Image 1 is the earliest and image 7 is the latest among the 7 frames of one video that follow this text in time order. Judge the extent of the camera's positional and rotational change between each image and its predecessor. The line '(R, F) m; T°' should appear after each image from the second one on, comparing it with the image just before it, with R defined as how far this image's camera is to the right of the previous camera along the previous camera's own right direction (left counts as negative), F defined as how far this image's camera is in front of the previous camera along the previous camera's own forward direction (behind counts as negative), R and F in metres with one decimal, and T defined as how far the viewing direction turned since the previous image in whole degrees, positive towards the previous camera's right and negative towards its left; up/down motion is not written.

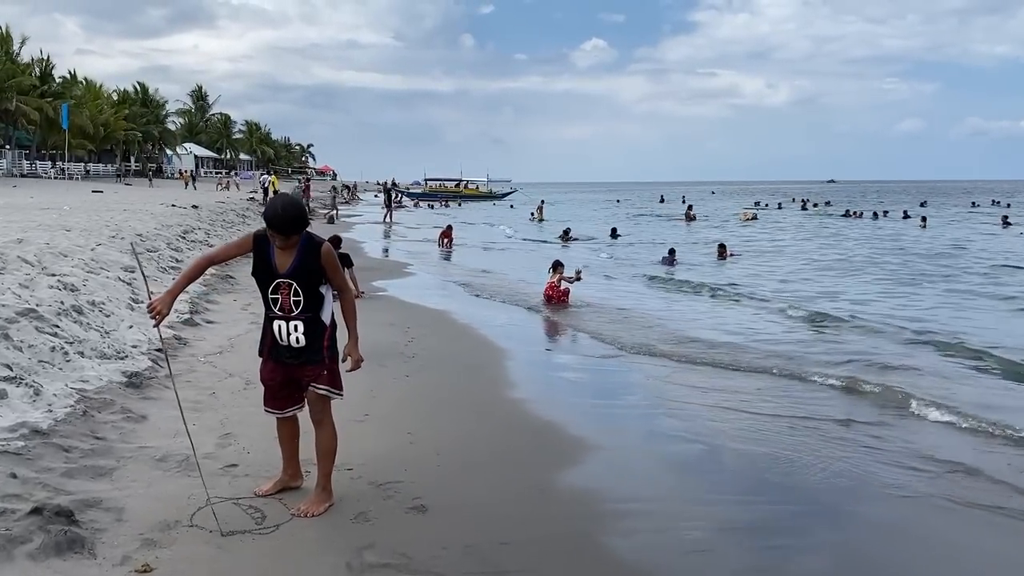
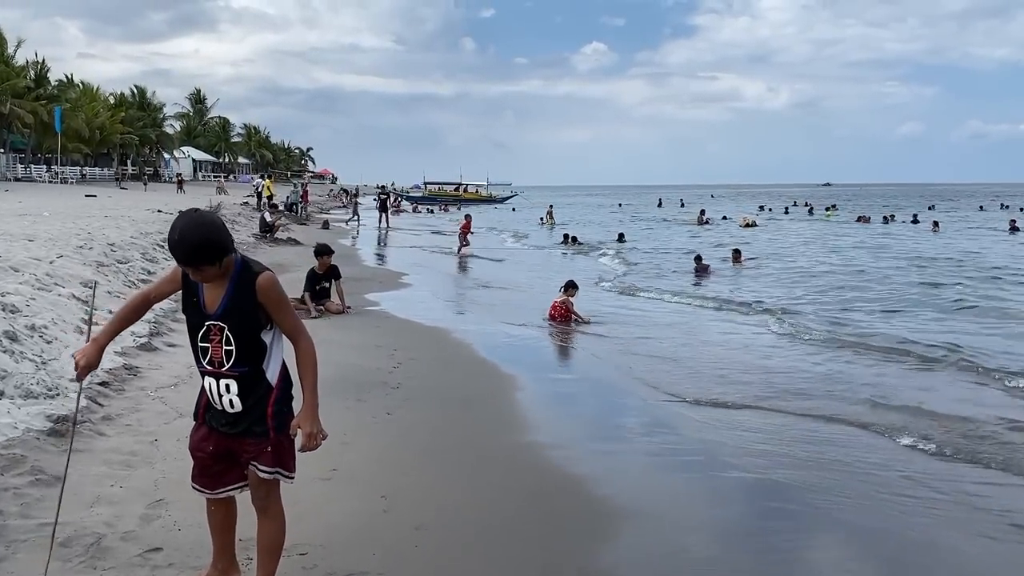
(0.0, +1.0) m; 0°
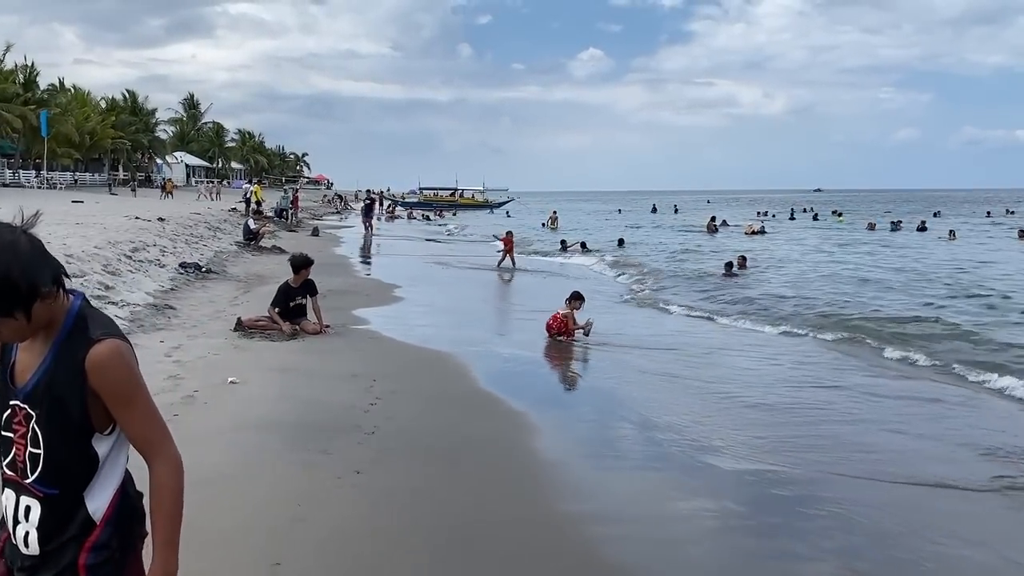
(0.0, +1.2) m; 0°
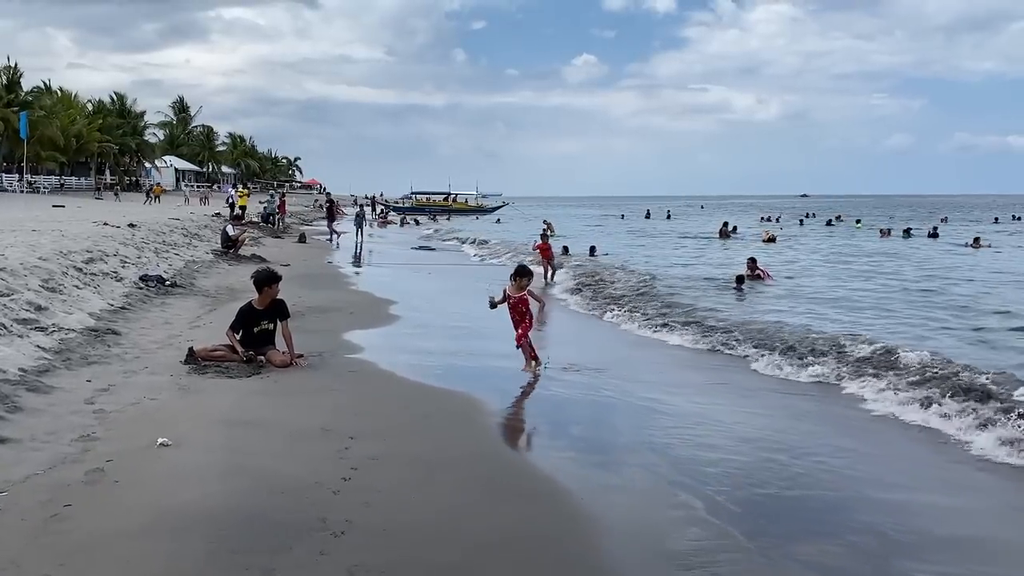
(-0.2, +1.8) m; 0°
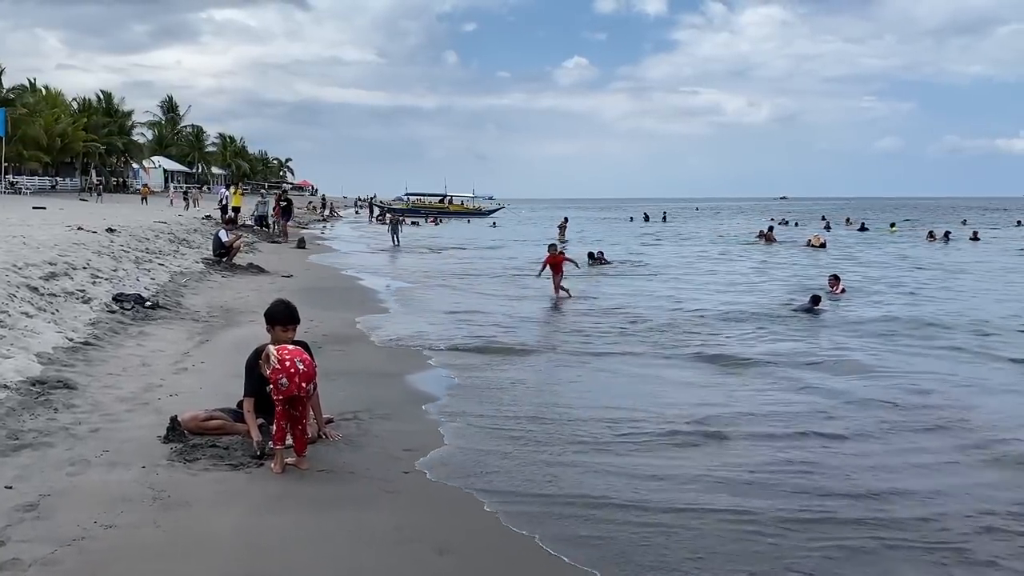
(-1.0, +2.7) m; +1°
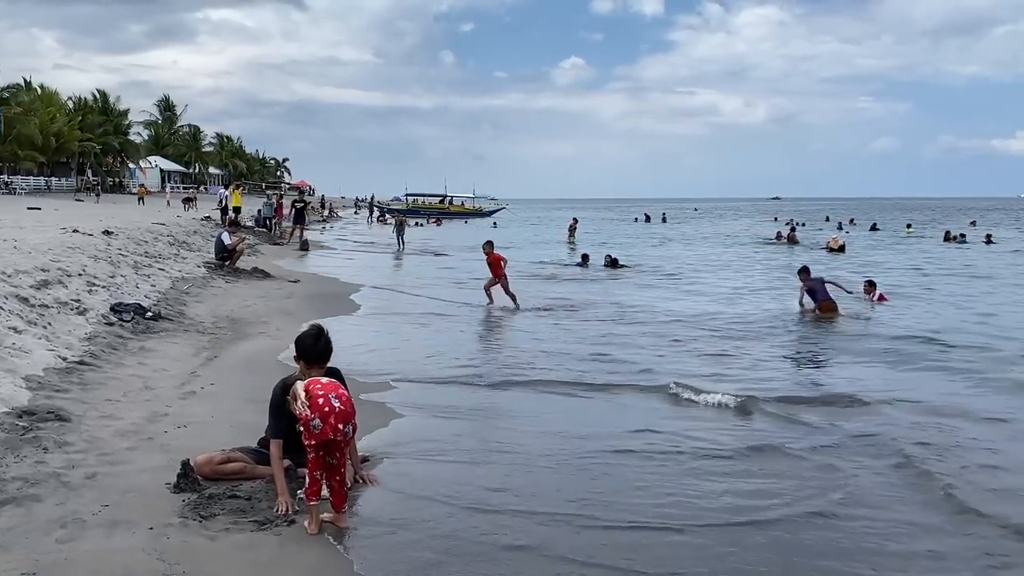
(-0.5, +0.9) m; 0°
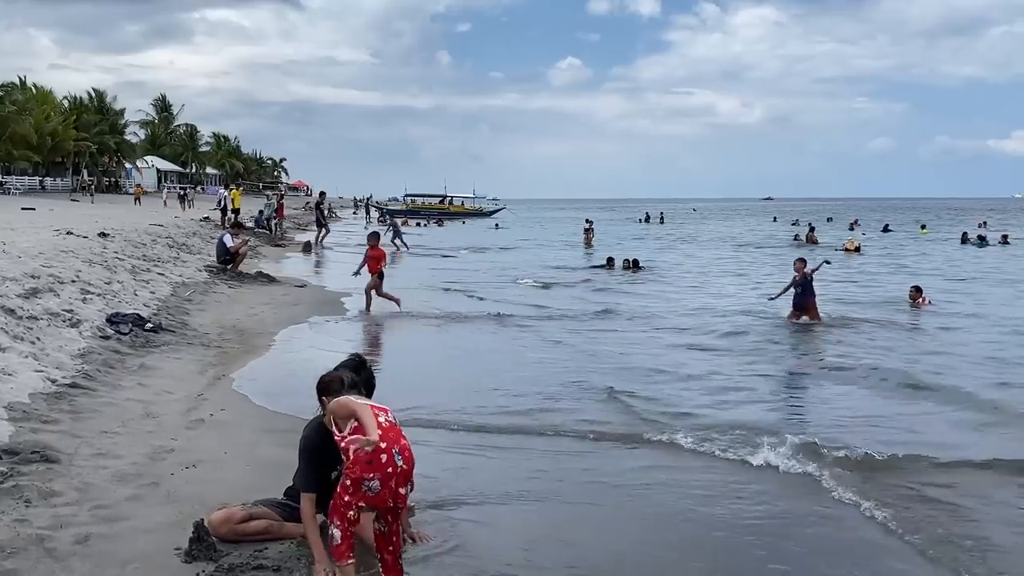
(-0.4, +0.9) m; 0°
